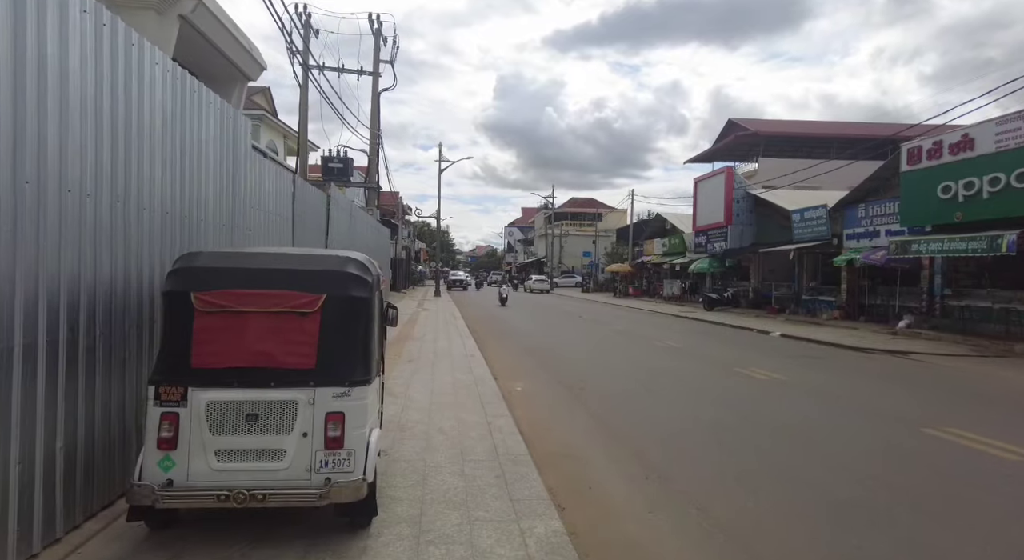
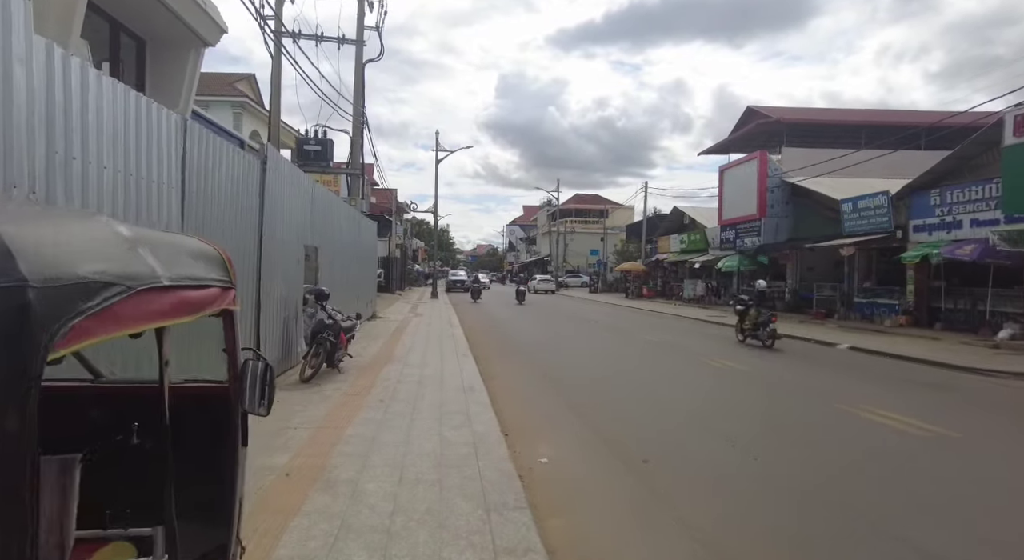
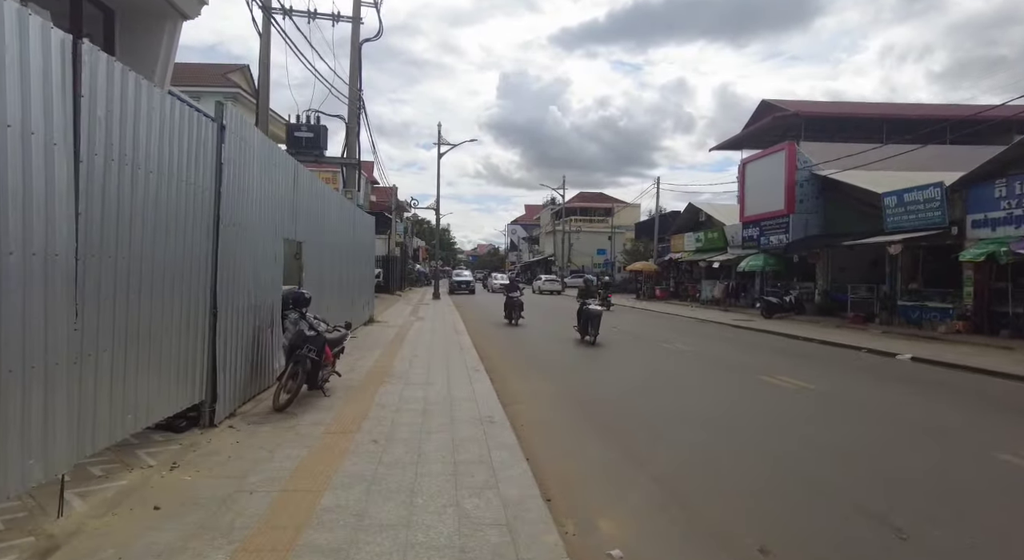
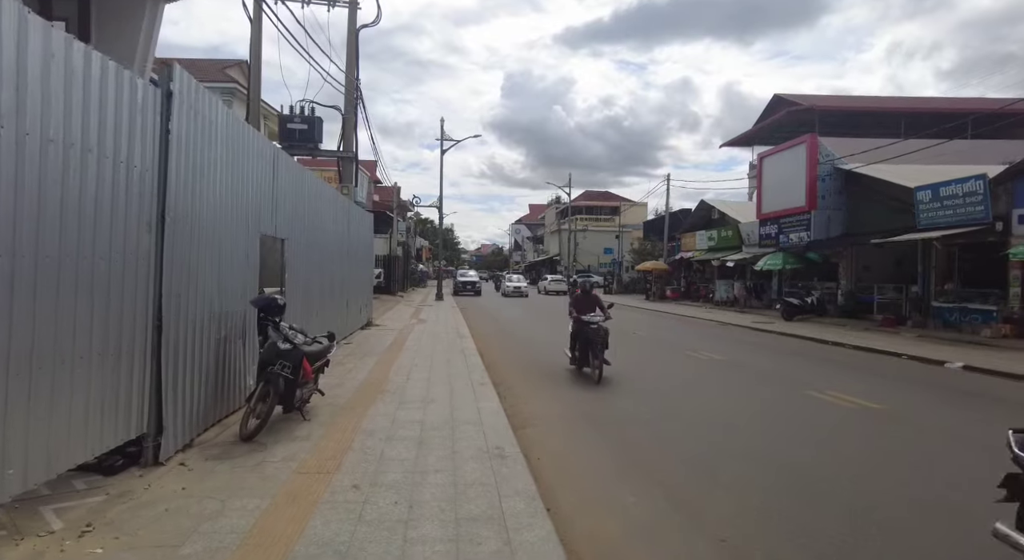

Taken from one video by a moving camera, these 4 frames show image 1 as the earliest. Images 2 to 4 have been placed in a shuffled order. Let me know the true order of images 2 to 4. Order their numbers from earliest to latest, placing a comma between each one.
2, 3, 4
